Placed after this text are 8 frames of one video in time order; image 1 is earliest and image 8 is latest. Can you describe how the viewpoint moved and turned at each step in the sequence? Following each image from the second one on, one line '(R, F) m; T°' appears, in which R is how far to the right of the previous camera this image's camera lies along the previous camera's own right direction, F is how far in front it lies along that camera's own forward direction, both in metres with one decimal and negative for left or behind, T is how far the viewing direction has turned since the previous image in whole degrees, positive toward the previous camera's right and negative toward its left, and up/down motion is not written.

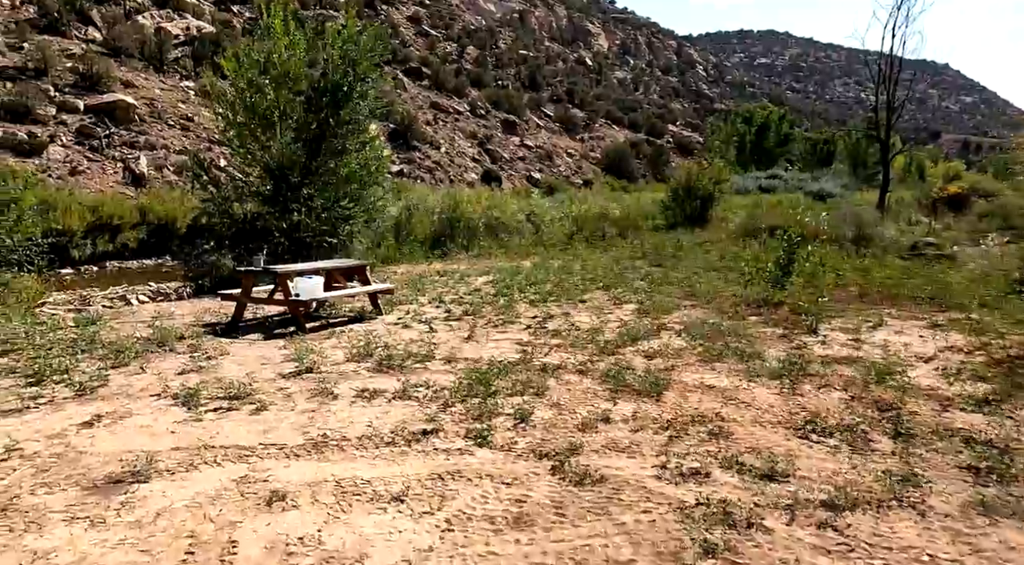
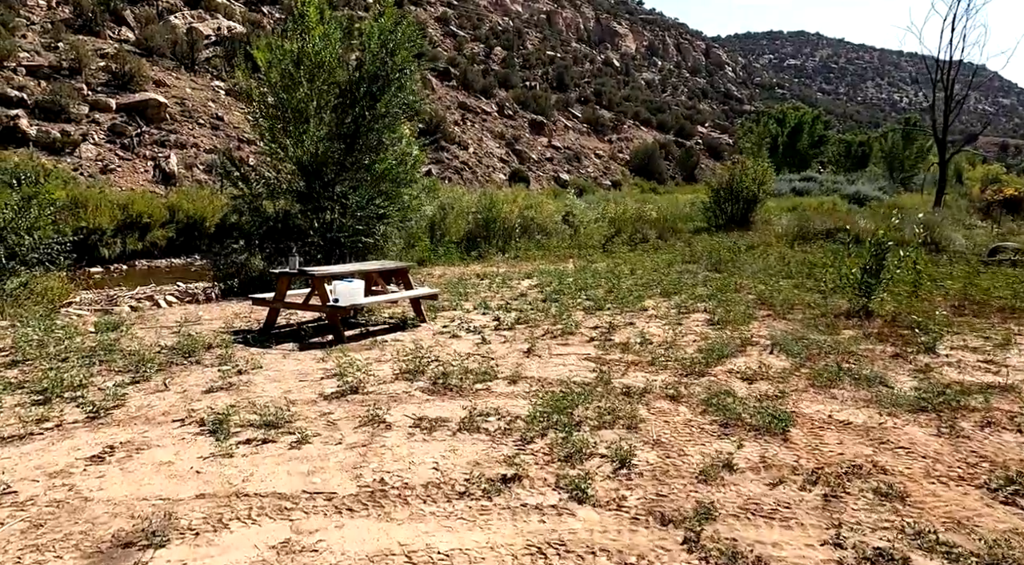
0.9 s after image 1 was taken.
(-0.4, +0.8) m; -2°
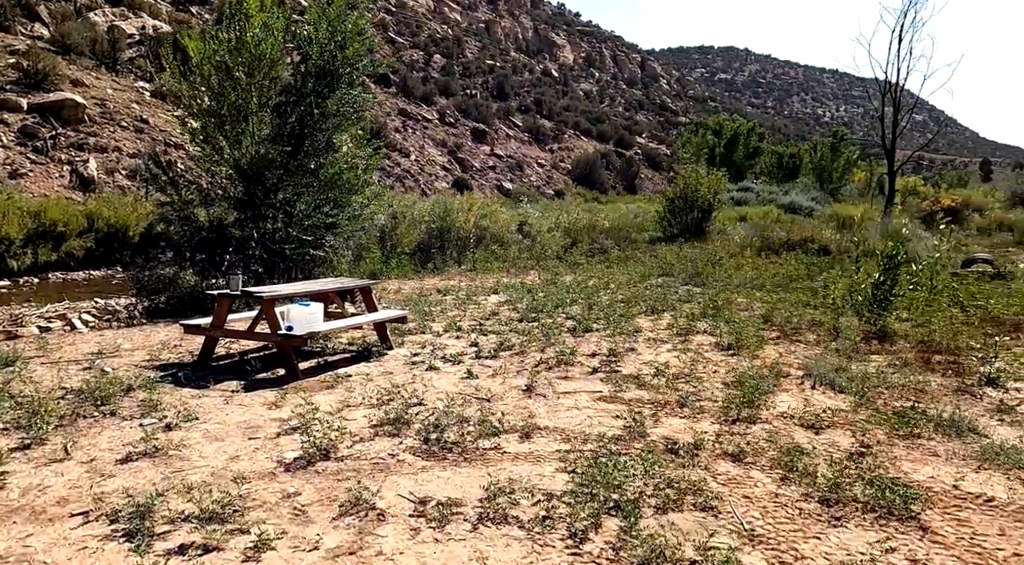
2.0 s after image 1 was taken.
(-0.4, +1.0) m; +5°
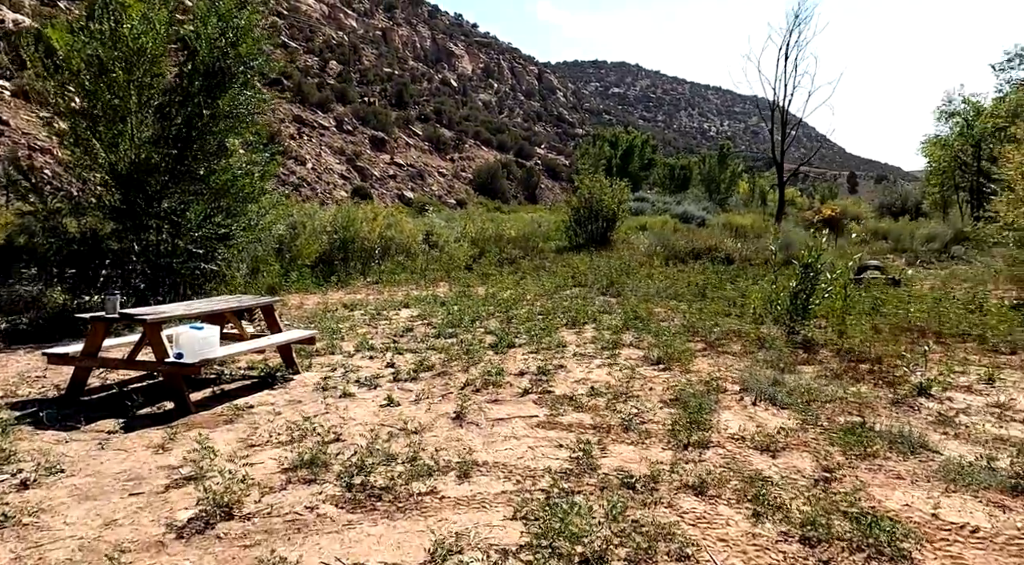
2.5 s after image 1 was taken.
(-0.2, +0.5) m; +8°
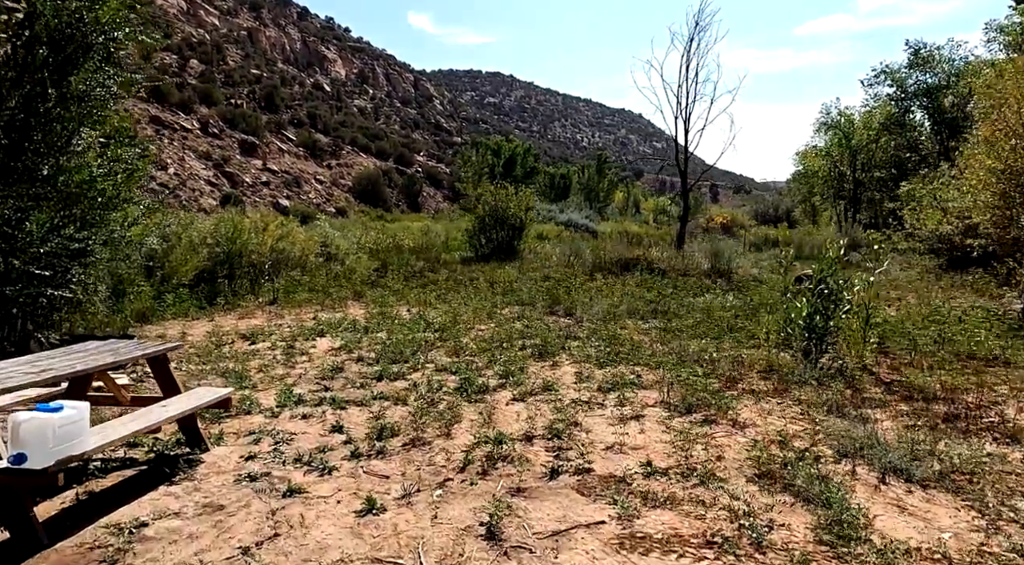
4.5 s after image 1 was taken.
(-0.7, +1.6) m; +10°
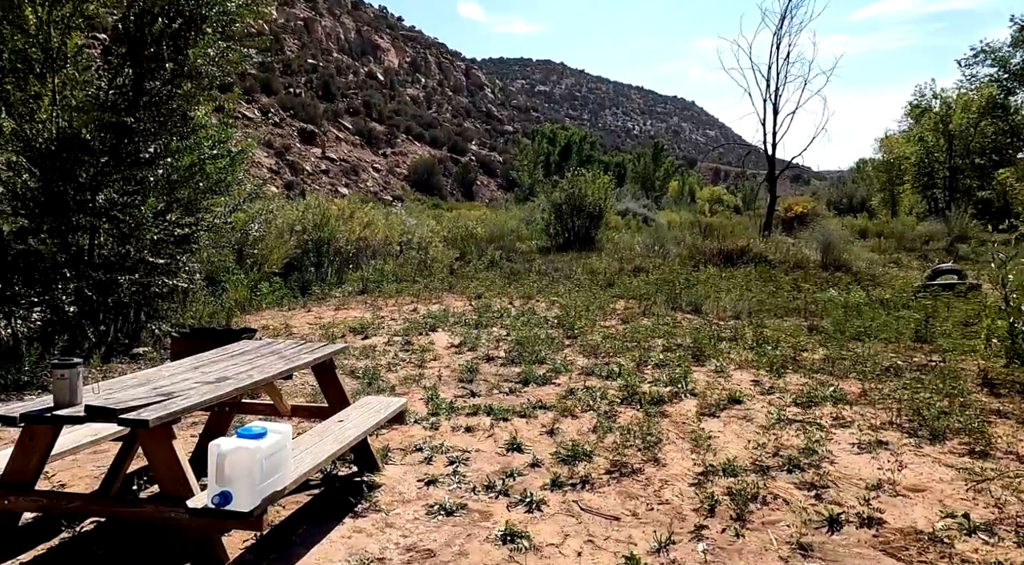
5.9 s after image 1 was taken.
(-0.9, +0.7) m; -4°
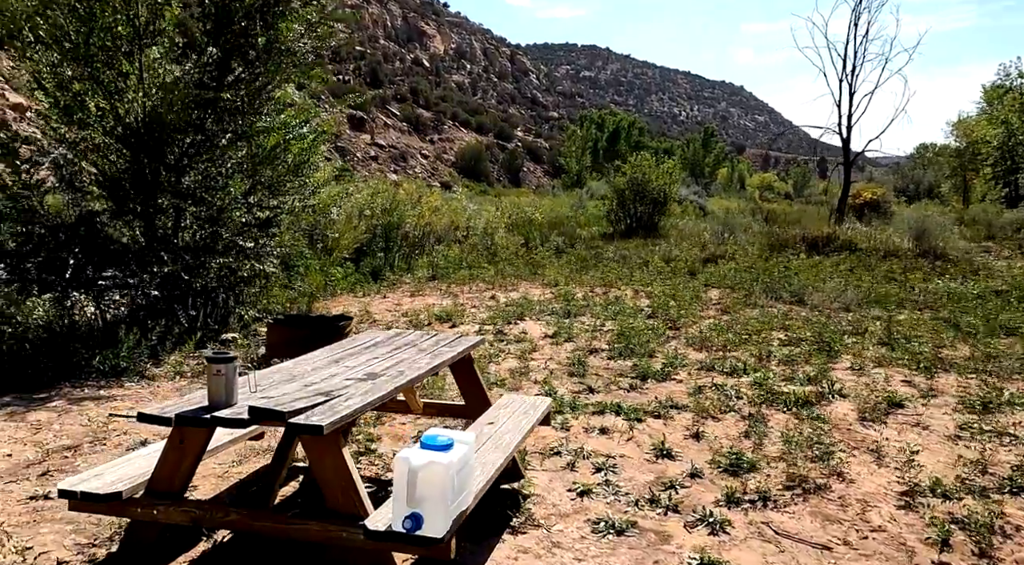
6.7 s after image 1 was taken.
(-0.6, +0.4) m; -3°
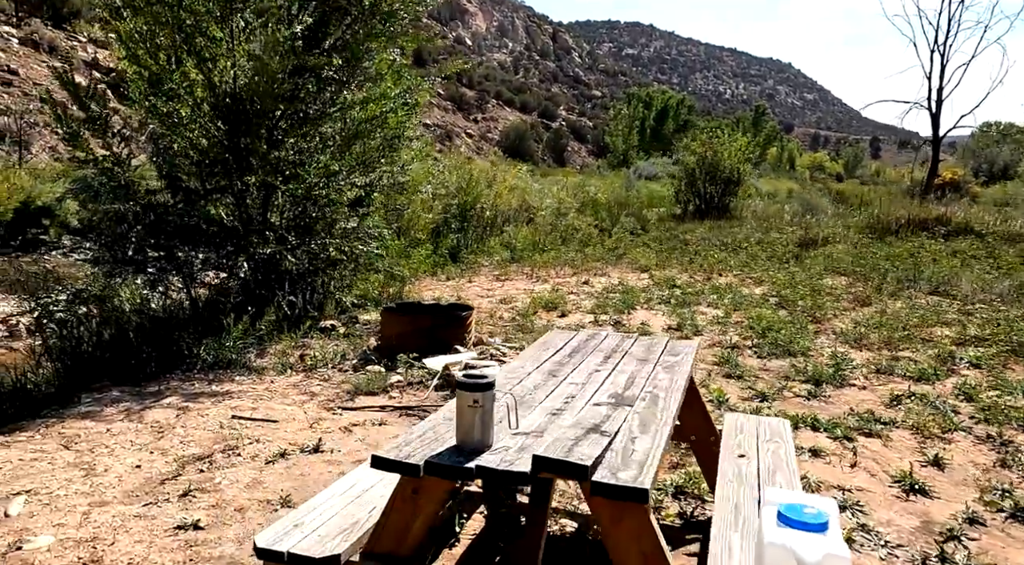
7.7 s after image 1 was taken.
(-0.8, +0.6) m; -3°
